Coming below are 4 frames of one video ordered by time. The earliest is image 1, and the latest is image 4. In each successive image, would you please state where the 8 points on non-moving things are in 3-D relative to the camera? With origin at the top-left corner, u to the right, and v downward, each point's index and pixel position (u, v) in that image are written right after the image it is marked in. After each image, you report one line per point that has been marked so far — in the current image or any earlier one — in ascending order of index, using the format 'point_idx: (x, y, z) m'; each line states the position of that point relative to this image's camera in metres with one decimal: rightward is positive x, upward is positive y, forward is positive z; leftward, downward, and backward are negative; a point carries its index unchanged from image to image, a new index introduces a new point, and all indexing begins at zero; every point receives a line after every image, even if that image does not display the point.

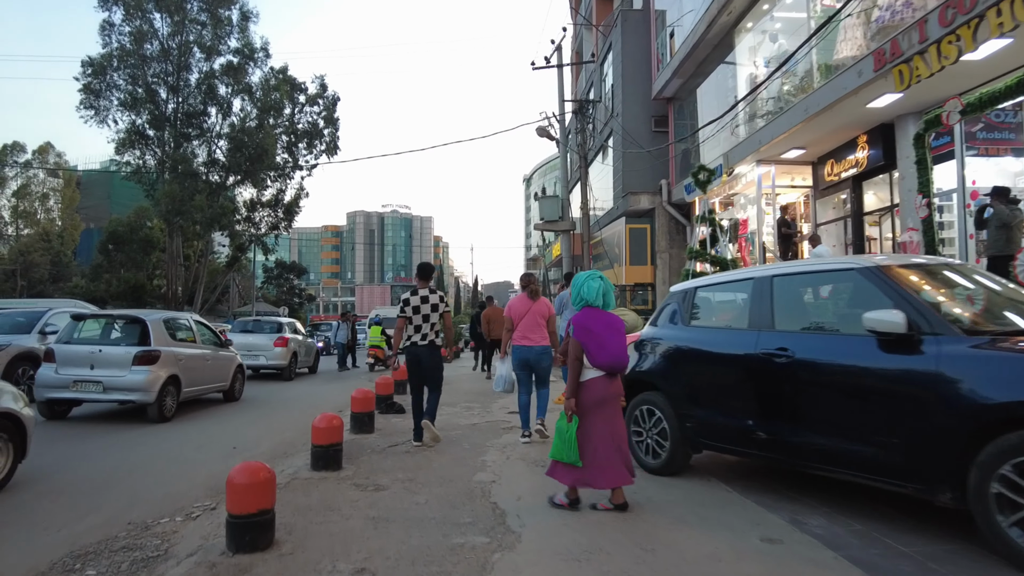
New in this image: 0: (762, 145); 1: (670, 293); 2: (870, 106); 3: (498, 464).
0: (+5.1, +2.9, +13.4) m
1: (+1.3, 0.0, +5.1) m
2: (+5.8, +2.9, +10.4) m
3: (-0.1, -1.5, +5.3) m
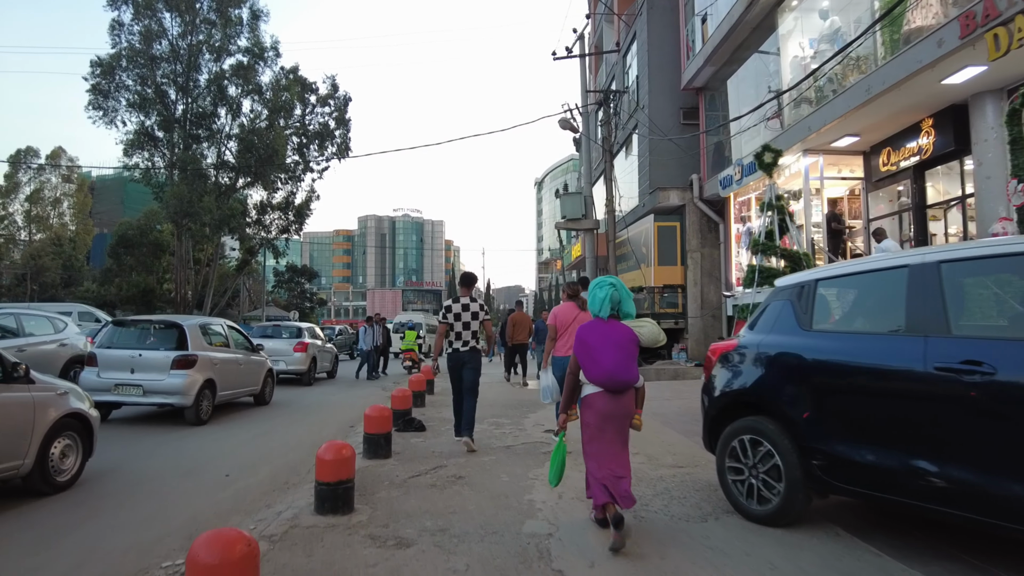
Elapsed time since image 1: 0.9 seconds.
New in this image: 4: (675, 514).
0: (+5.6, +2.9, +12.2) m
1: (+1.6, 0.0, +4.0) m
2: (+6.2, +2.9, +9.3) m
3: (+0.3, -1.4, +4.2) m
4: (+1.0, -1.4, +4.0) m
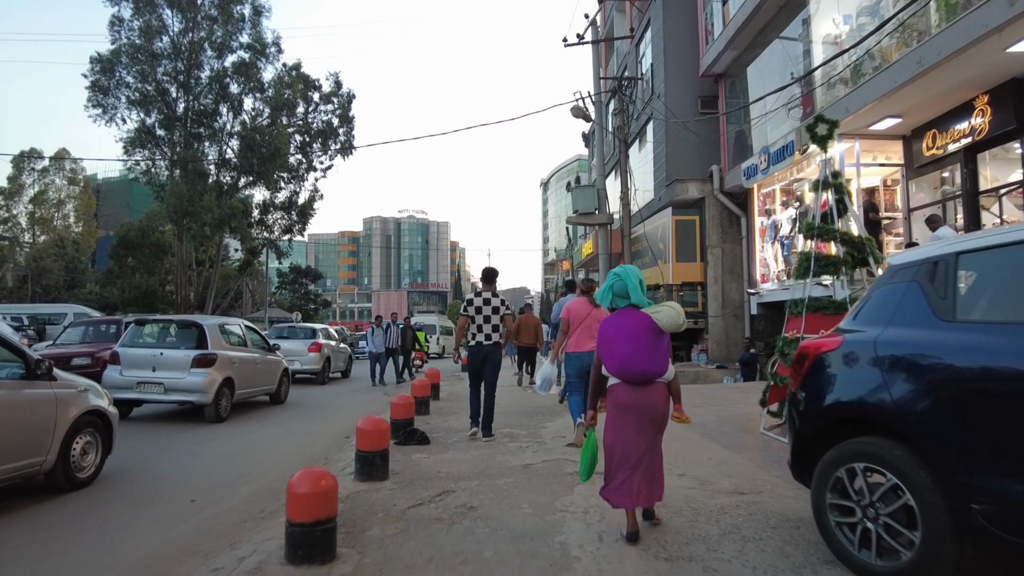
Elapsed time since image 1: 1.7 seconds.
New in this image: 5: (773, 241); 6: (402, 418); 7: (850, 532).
0: (+5.8, +3.0, +11.2) m
1: (+1.8, +0.1, +3.1) m
2: (+6.4, +3.0, +8.3) m
3: (+0.4, -1.3, +3.2) m
4: (+1.2, -1.3, +3.1) m
5: (+6.0, +1.1, +15.0) m
6: (-1.1, -1.3, +6.4) m
7: (+1.5, -1.1, +2.9) m
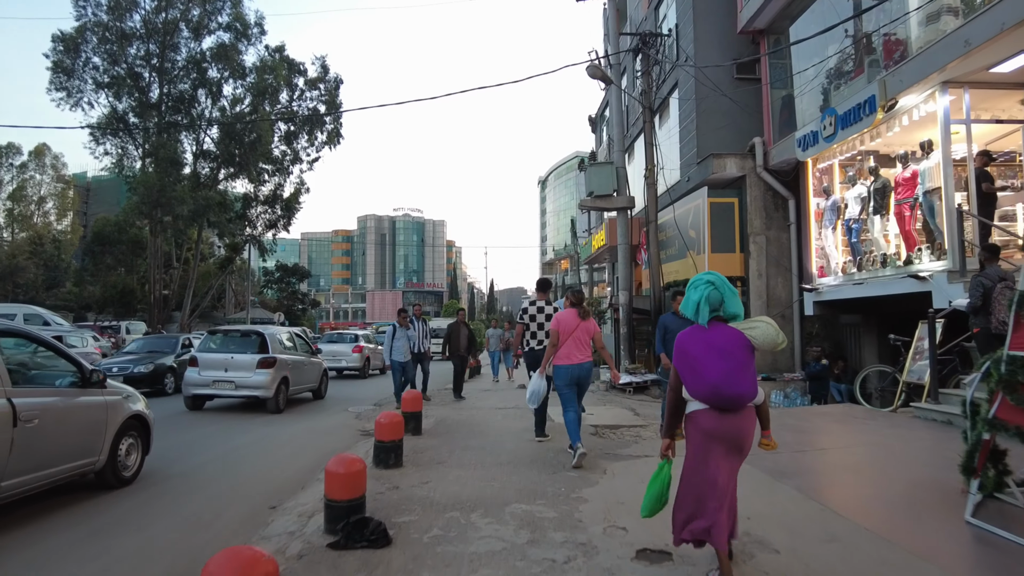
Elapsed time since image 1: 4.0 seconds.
0: (+5.9, +3.1, +8.5) m
1: (+1.9, +0.2, +0.3) m
2: (+6.5, +3.1, +5.6) m
3: (+0.5, -1.2, +0.5) m
4: (+1.3, -1.2, +0.3) m
5: (+6.1, +1.2, +12.3) m
6: (-0.9, -1.2, +3.6) m
7: (+1.6, -1.0, +0.1) m
